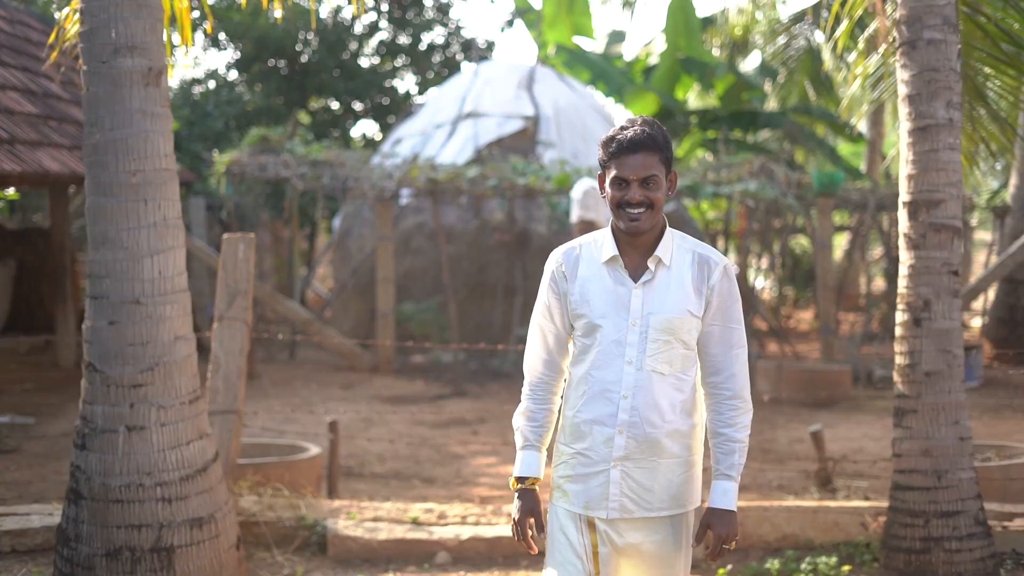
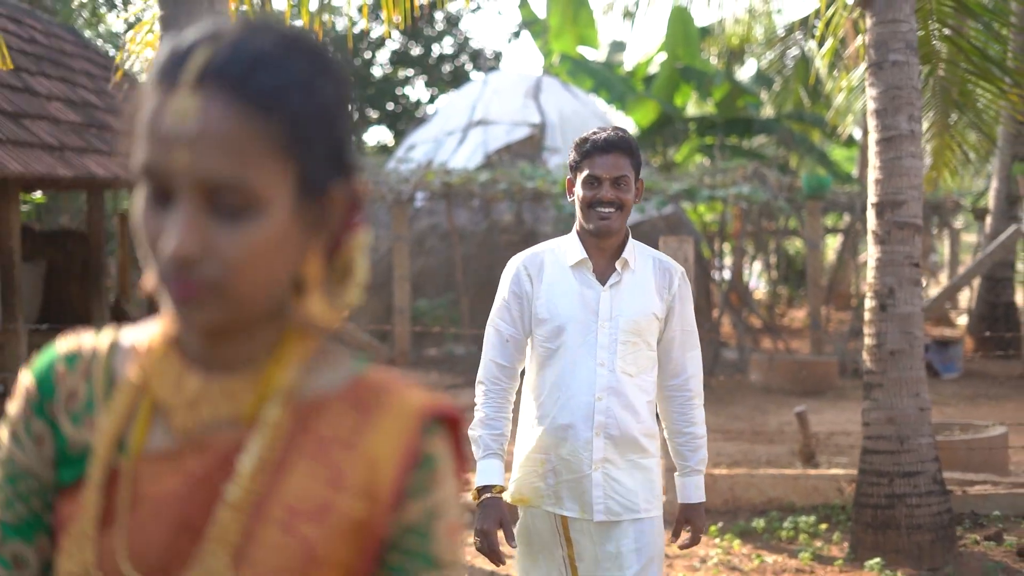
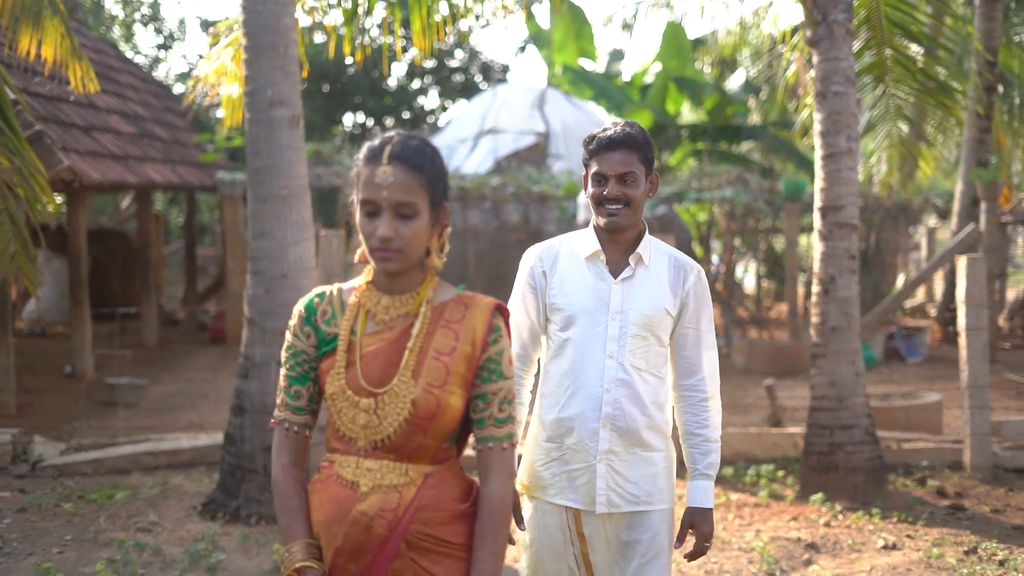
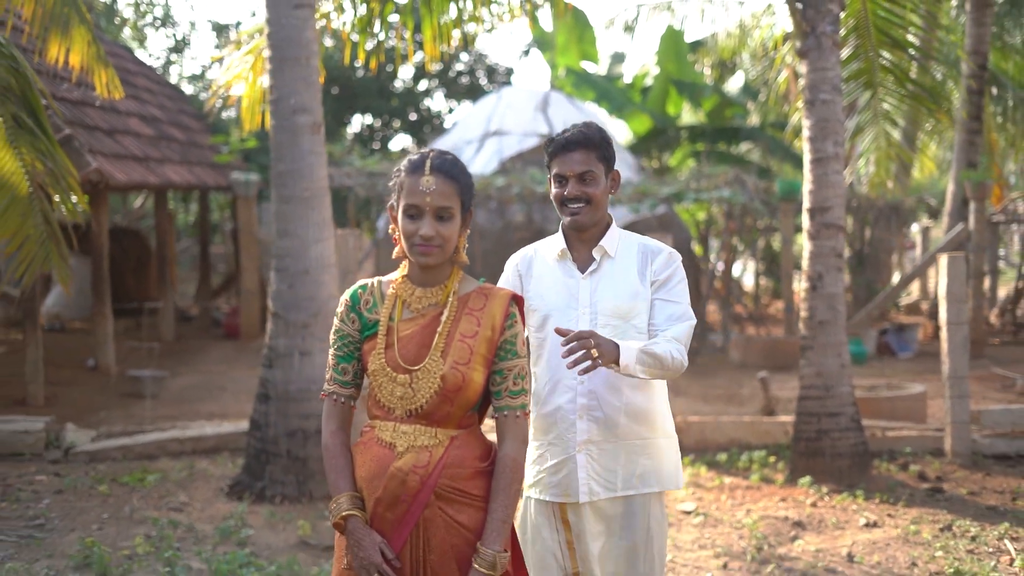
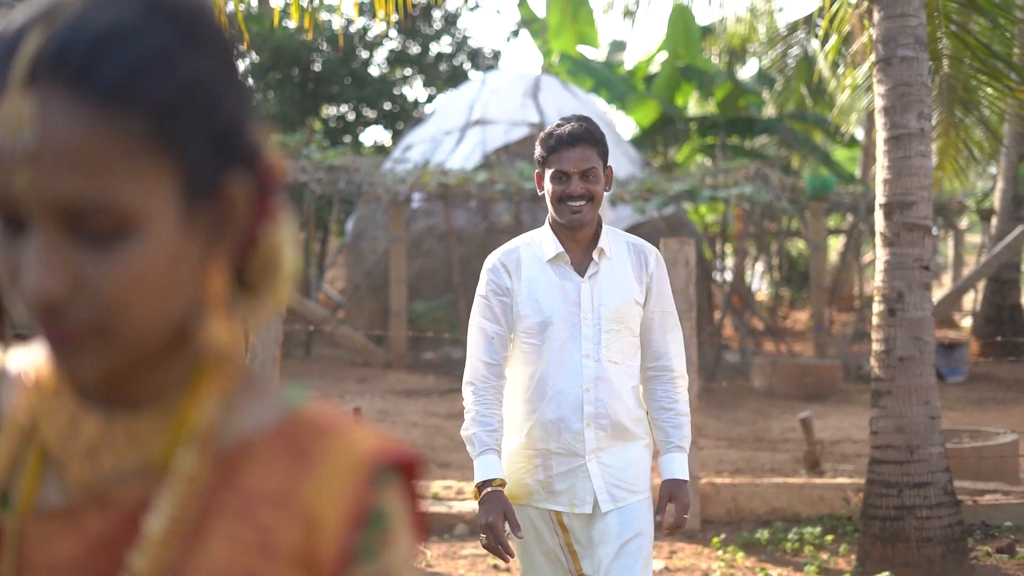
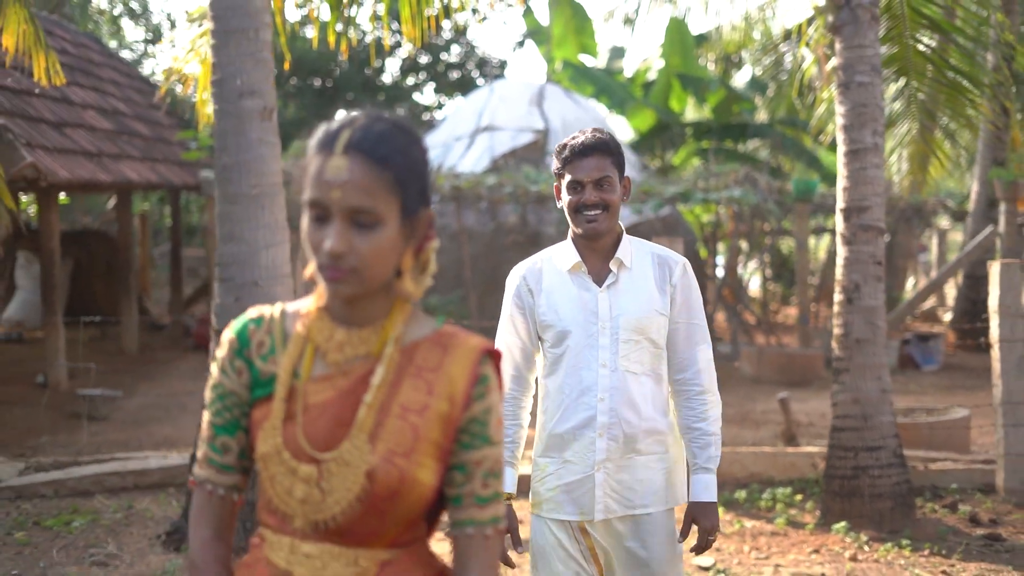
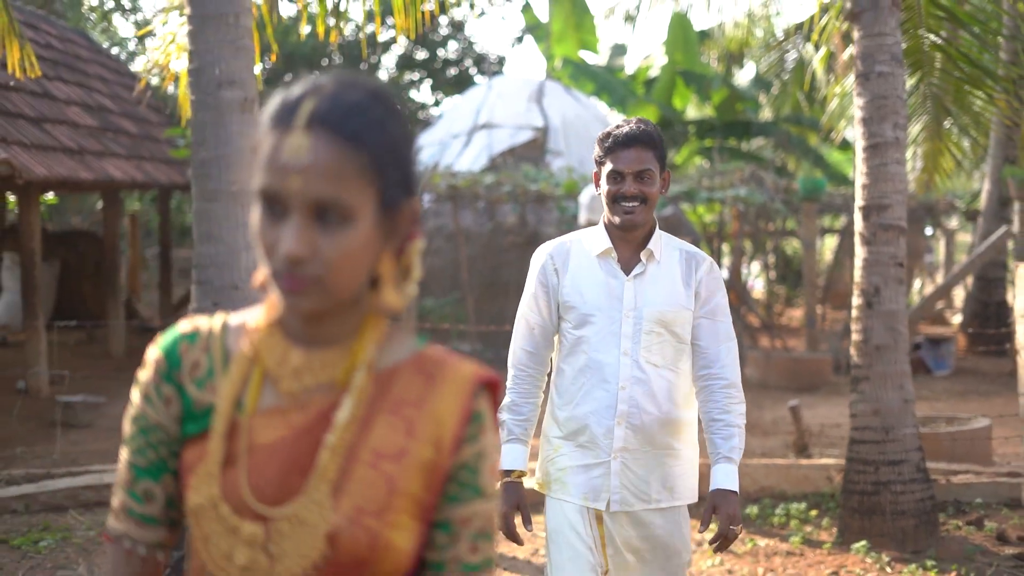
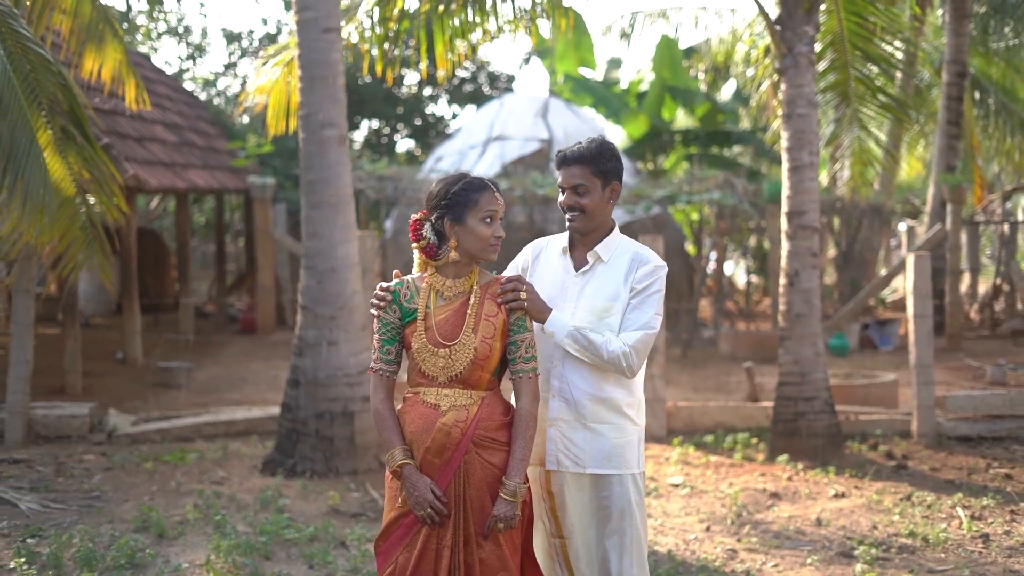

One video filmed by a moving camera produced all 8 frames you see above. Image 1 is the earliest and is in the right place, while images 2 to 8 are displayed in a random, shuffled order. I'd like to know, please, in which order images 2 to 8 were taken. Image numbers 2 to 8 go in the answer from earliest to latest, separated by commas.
5, 2, 7, 6, 3, 4, 8
